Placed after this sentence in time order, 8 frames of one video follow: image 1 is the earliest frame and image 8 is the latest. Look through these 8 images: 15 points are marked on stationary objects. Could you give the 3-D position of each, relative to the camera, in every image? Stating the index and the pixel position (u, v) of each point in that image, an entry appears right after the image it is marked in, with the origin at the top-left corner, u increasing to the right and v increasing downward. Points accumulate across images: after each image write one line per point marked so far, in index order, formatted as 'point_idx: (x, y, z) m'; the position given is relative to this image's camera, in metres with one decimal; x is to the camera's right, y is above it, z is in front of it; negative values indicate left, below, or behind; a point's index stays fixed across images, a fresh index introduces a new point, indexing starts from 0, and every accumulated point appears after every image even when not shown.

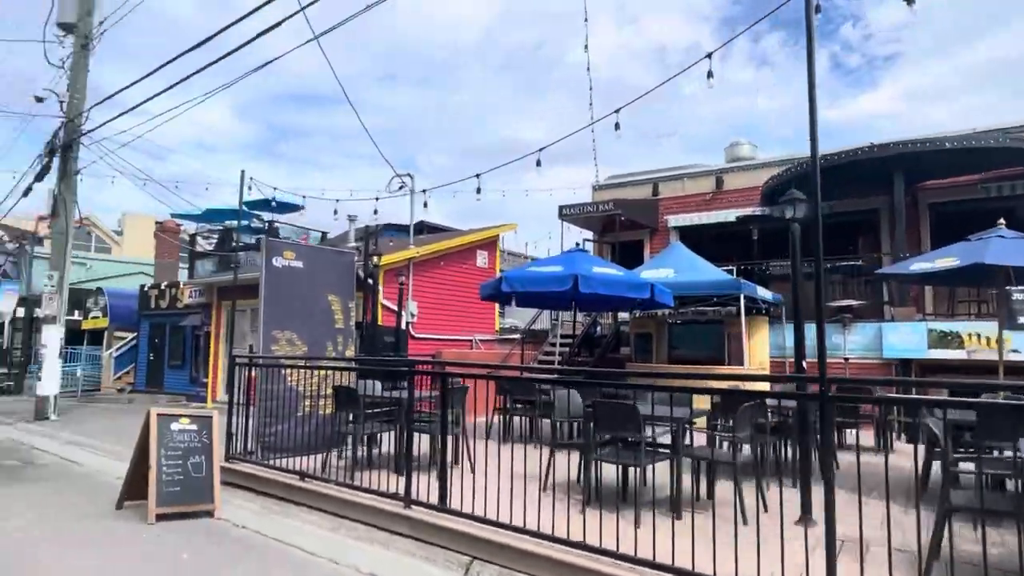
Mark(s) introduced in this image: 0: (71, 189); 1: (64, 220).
0: (-12.6, +2.9, +18.5) m
1: (-12.7, +2.0, +18.3) m
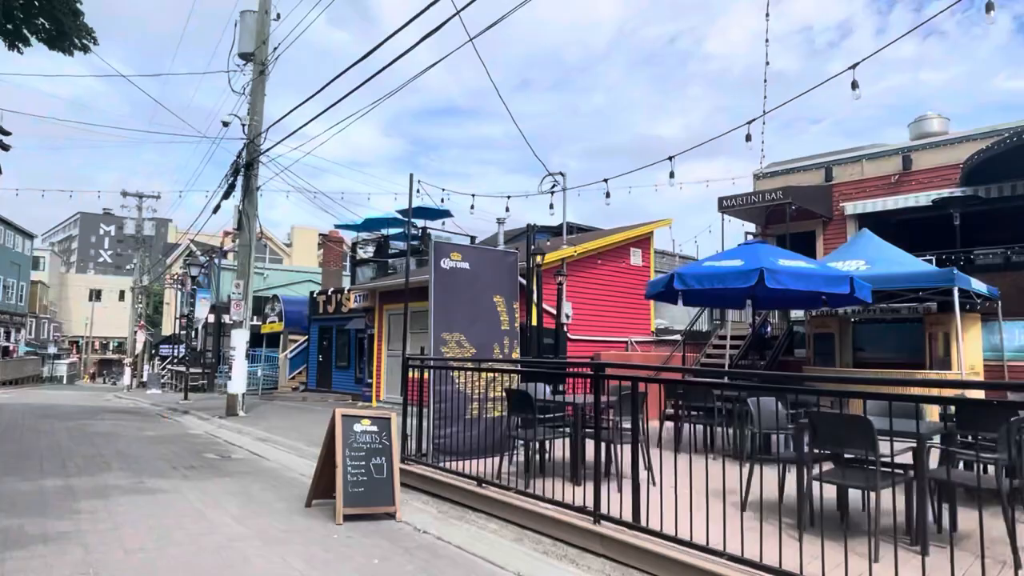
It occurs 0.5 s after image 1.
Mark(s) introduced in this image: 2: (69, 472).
0: (-8.0, +2.6, +20.1) m
1: (-8.2, +1.8, +19.9) m
2: (-6.3, -2.6, +9.1) m
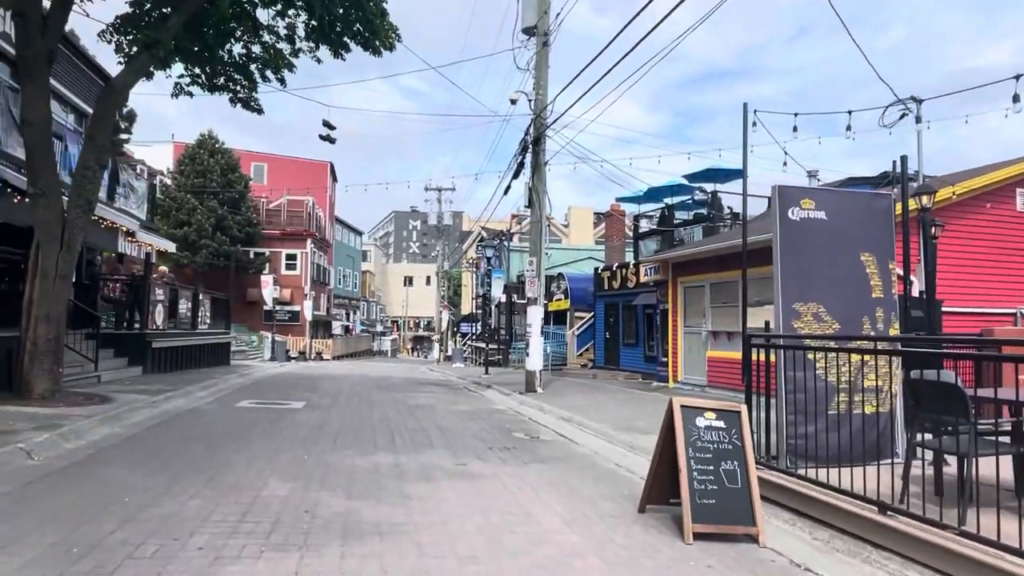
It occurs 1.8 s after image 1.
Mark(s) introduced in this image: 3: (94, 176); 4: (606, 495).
0: (+0.9, +3.4, +19.9) m
1: (+0.8, +2.5, +19.8) m
2: (-1.6, -2.3, +9.3) m
3: (-7.4, +2.0, +11.4) m
4: (+1.1, -2.4, +7.3) m
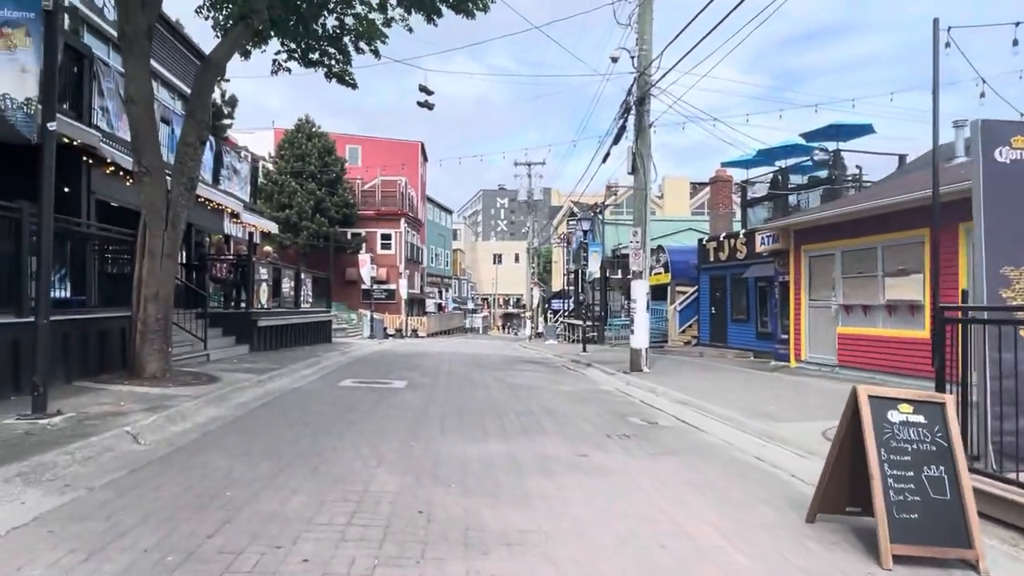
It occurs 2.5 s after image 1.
0: (+3.9, +4.2, +18.4) m
1: (+3.7, +3.3, +18.4) m
2: (0.0, -1.9, +8.5) m
3: (-5.6, +2.4, +11.3) m
4: (+2.4, -2.0, +6.2) m
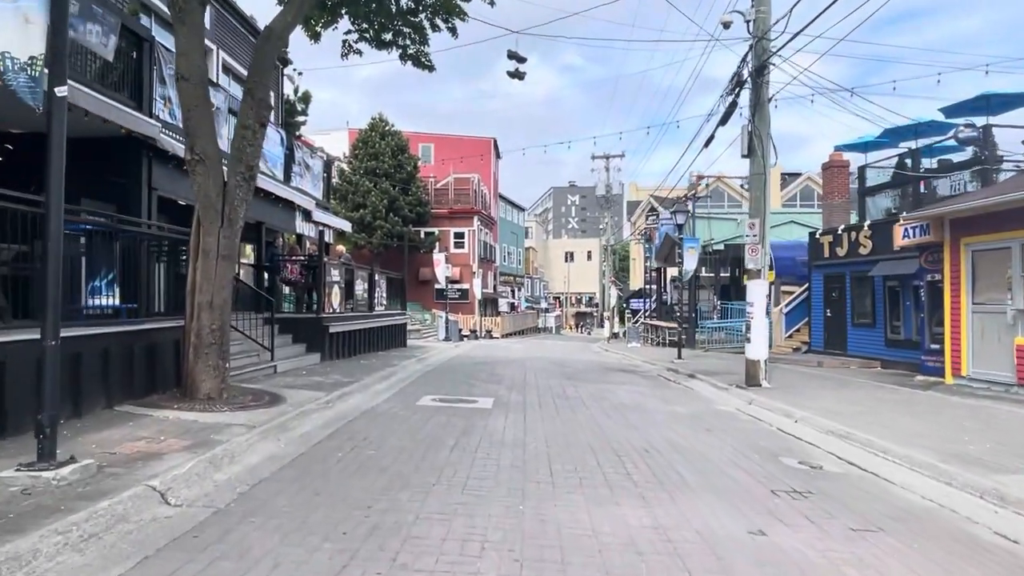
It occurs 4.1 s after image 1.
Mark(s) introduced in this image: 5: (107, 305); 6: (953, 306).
0: (+6.2, +4.1, +15.8) m
1: (+6.1, +3.2, +15.8) m
2: (+1.3, -2.0, +6.4) m
3: (-3.9, +2.3, +9.7) m
4: (+3.5, -2.1, +3.8) m
5: (-5.6, -0.2, +9.0) m
6: (+10.1, -0.4, +14.7) m
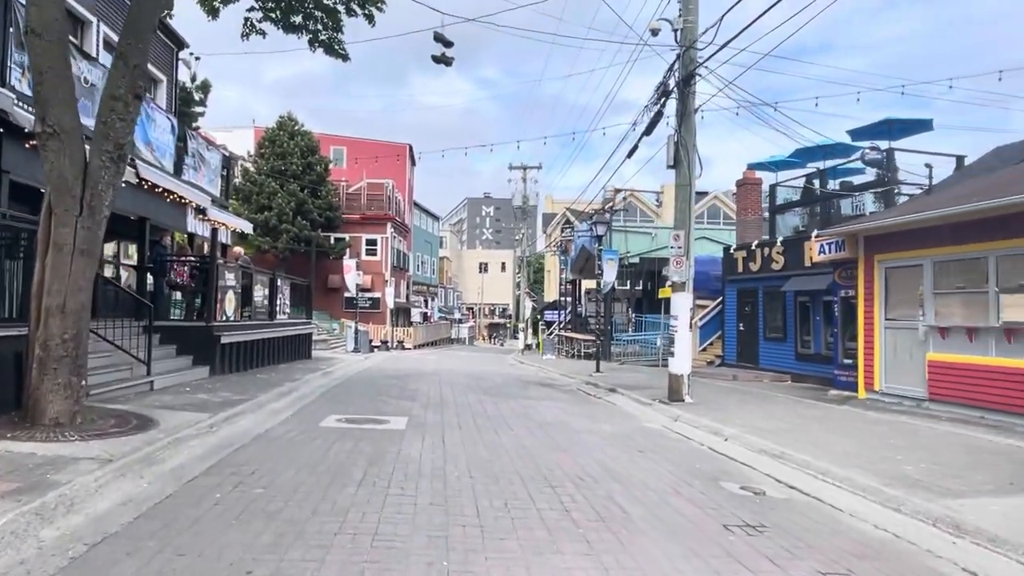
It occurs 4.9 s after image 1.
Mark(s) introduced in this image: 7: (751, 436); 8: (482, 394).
0: (+4.3, +3.8, +15.6) m
1: (+4.2, +2.9, +15.6) m
2: (+0.6, -2.1, +5.5) m
3: (-4.9, +2.2, +8.2) m
4: (+3.1, -2.2, +3.3) m
5: (-6.6, -0.2, +7.2) m
6: (+8.2, -0.8, +14.9) m
7: (+4.0, -2.5, +10.8) m
8: (-0.7, -2.6, +16.0) m
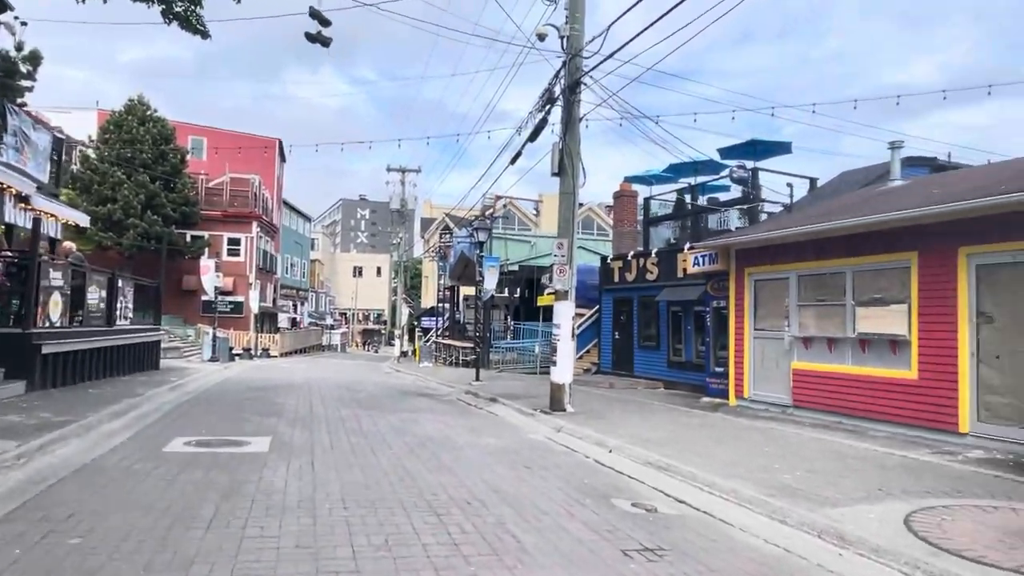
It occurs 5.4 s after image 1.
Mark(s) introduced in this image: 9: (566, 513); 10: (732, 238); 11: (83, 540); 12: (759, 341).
0: (+1.5, +3.6, +15.6) m
1: (+1.4, +2.7, +15.5) m
2: (-0.2, -2.1, +4.9) m
3: (-6.1, +2.2, +6.5) m
4: (+2.6, -2.3, +3.1) m
5: (-7.6, -0.2, +5.1) m
6: (+5.4, -1.1, +15.6) m
7: (+2.0, -2.6, +10.7) m
8: (-3.6, -2.8, +14.9) m
9: (+0.6, -2.4, +6.9) m
10: (+5.2, +1.2, +15.1) m
11: (-3.4, -2.0, +5.1) m
12: (+5.7, -1.2, +14.9) m
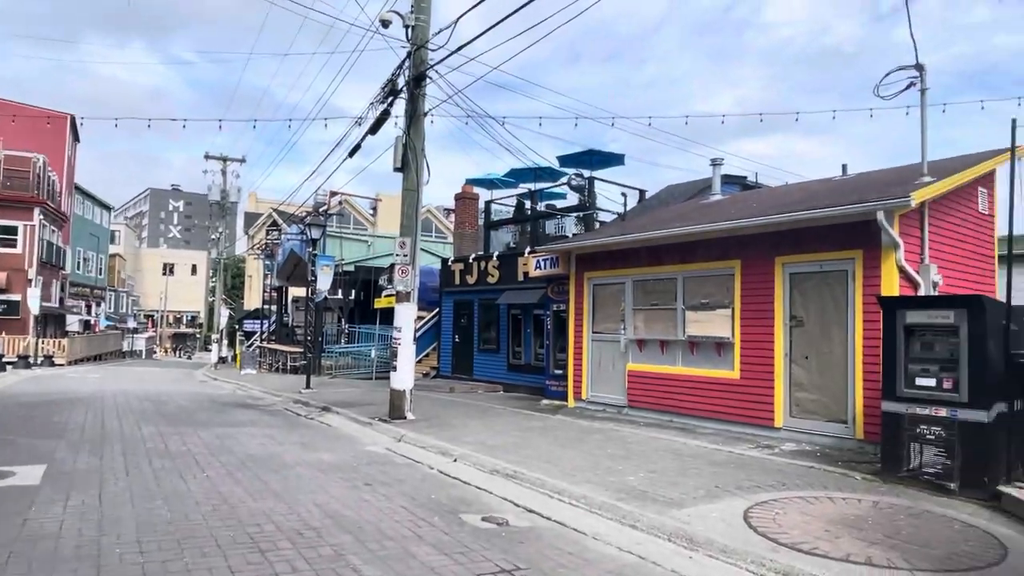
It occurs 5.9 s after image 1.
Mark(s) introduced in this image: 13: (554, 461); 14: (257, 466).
0: (-2.1, +3.6, +14.9) m
1: (-2.3, +2.7, +14.8) m
2: (-1.2, -2.1, +4.1) m
3: (-7.3, +2.4, +4.2) m
4: (+2.0, -2.3, +3.1) m
5: (-8.4, 0.0, +2.5) m
6: (+1.6, -1.2, +15.9) m
7: (-0.5, -2.7, +10.3) m
8: (-7.0, -2.7, +12.9) m
9: (-0.9, -2.4, +6.3) m
10: (+1.5, +1.1, +15.4) m
11: (-4.4, -1.9, +3.5) m
12: (+2.0, -1.3, +15.3) m
13: (+0.6, -2.6, +9.7) m
14: (-3.5, -2.5, +9.0) m
